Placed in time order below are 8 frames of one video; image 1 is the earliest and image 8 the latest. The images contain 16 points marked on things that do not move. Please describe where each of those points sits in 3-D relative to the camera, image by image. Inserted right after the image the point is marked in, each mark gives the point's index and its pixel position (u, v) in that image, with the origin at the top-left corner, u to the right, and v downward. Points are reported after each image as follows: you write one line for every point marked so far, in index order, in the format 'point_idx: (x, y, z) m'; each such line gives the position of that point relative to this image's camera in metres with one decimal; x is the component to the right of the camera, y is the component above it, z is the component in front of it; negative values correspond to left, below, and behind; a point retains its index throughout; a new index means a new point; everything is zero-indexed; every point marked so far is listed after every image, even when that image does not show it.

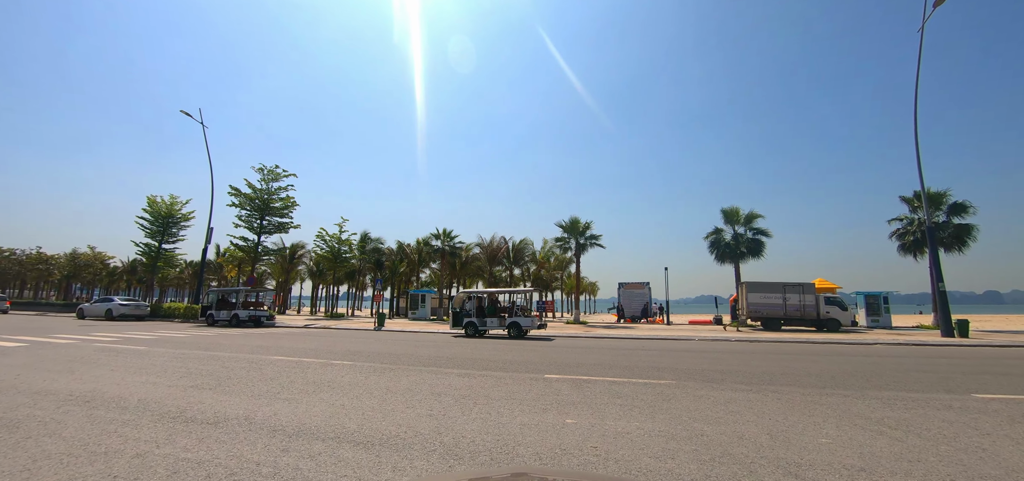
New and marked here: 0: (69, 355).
0: (-12.1, -3.0, +11.5) m
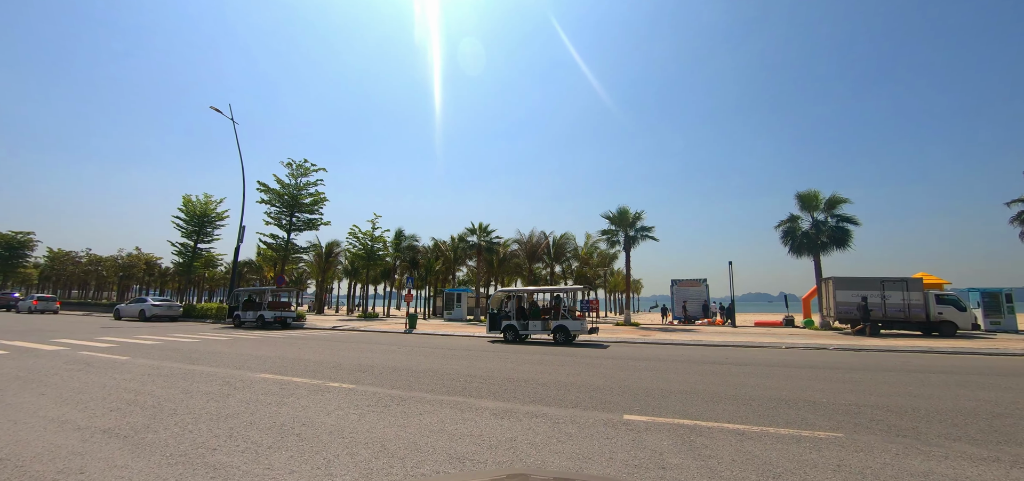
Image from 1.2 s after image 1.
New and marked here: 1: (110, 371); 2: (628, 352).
0: (-10.9, -2.8, +9.6) m
1: (-8.6, -2.7, +8.9) m
2: (+3.9, -3.8, +14.3) m
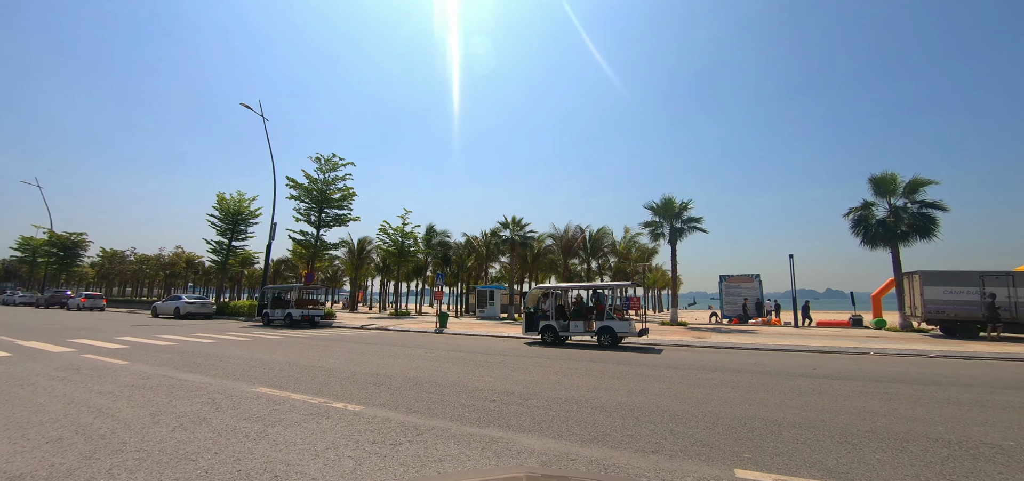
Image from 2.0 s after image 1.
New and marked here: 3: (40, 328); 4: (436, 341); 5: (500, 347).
0: (-10.0, -2.6, +8.7) m
1: (-7.8, -2.6, +7.7) m
2: (+5.1, -3.5, +12.2) m
3: (-17.9, -3.3, +15.9) m
4: (-2.8, -3.7, +15.4) m
5: (-0.4, -3.6, +13.9) m
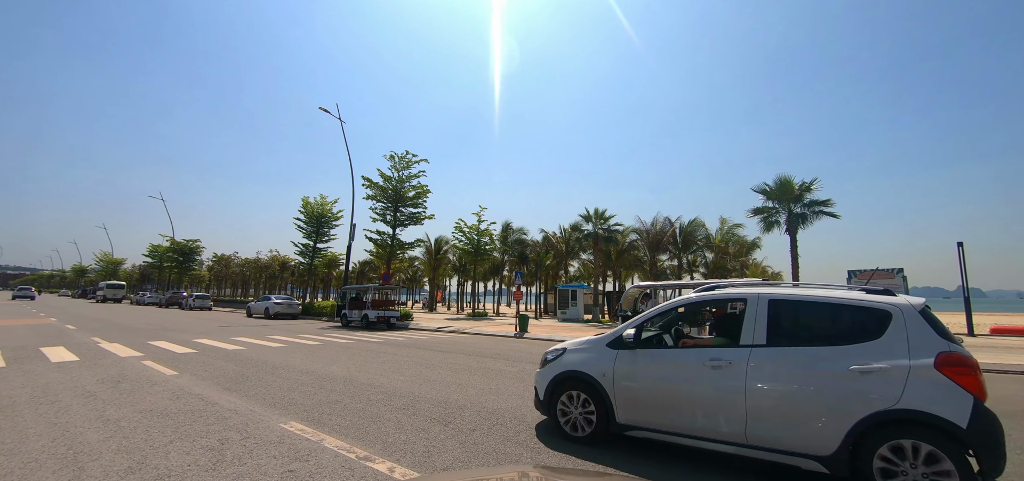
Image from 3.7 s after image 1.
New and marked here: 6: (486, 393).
0: (-8.2, -2.6, +7.8) m
1: (-6.1, -2.4, +6.5) m
2: (+7.4, -3.0, +8.6) m
3: (-14.6, -3.4, +16.3) m
4: (+0.1, -3.5, +13.2) m
5: (+2.2, -3.2, +11.3) m
6: (-0.4, -2.5, +7.0) m
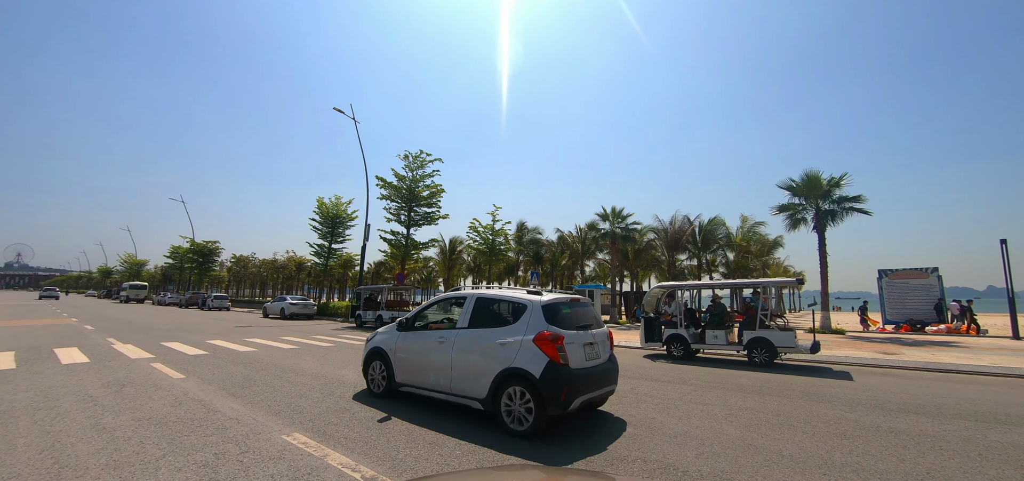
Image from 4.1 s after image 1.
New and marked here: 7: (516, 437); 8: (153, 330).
0: (-7.8, -2.5, +7.6) m
1: (-5.8, -2.4, +6.2) m
2: (+7.8, -2.9, +7.9) m
3: (-14.0, -3.4, +16.3) m
4: (+0.7, -3.4, +12.7) m
5: (+2.7, -3.2, +10.7) m
6: (-0.1, -2.5, +6.5) m
7: (+0.1, -2.3, +4.9) m
8: (-13.7, -3.4, +16.0) m
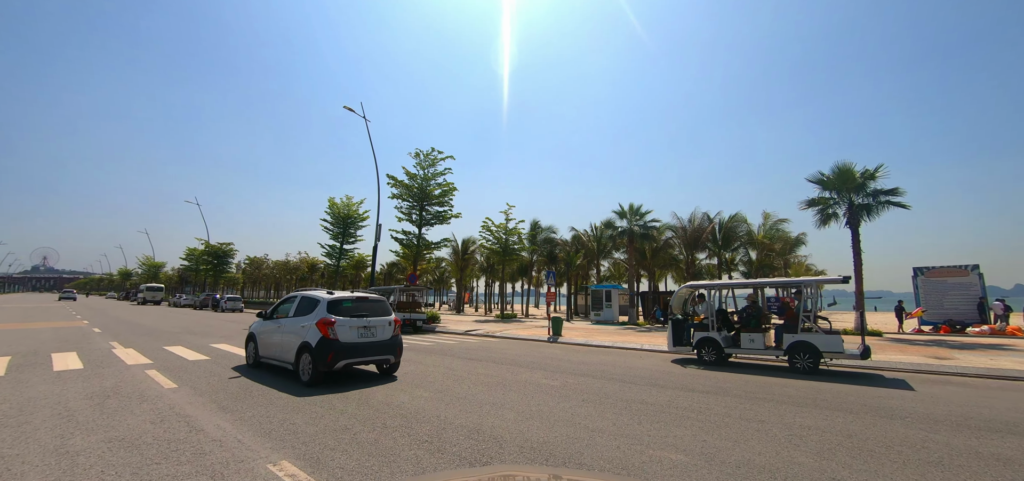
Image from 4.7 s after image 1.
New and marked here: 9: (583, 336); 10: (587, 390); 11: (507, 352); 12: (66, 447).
0: (-7.5, -2.5, +7.0) m
1: (-5.5, -2.4, +5.6) m
2: (+8.1, -2.8, +6.8) m
3: (-13.4, -3.5, +15.9) m
4: (+1.2, -3.3, +11.9) m
5: (+3.1, -3.1, +9.8) m
6: (+0.2, -2.4, +5.7) m
7: (+0.3, -2.2, +4.1) m
8: (-13.1, -3.5, +15.6) m
9: (+3.3, -4.5, +19.5) m
10: (+1.4, -2.7, +7.7) m
11: (-0.2, -3.5, +13.1) m
12: (-4.8, -2.2, +4.6) m
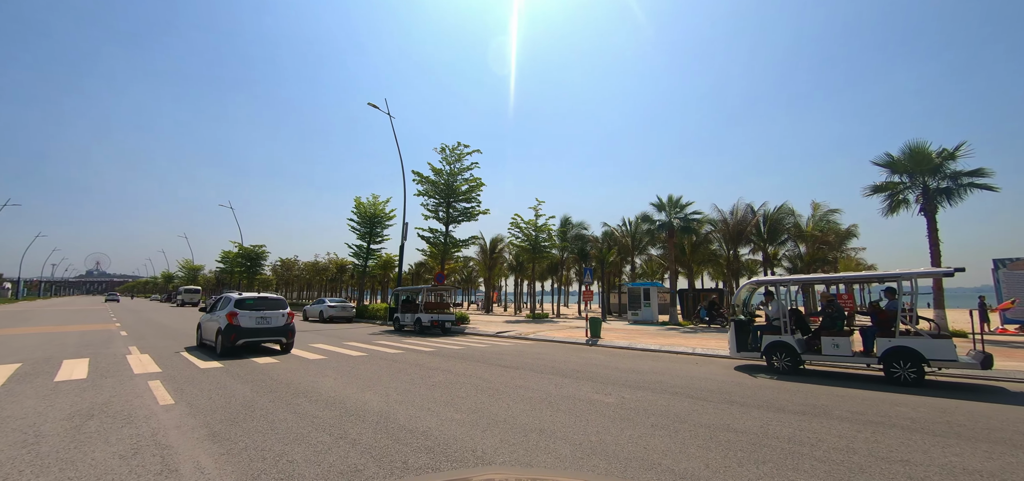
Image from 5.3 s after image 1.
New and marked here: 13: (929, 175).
0: (-6.8, -2.4, +6.2) m
1: (-4.9, -2.3, +4.6) m
2: (+8.8, -2.5, +5.0) m
3: (-12.1, -3.5, +15.4) m
4: (+2.2, -3.1, +10.5) m
5: (+4.0, -2.8, +8.3) m
6: (+0.8, -2.2, +4.4) m
7: (+0.8, -2.0, +2.8) m
8: (-11.9, -3.5, +15.1) m
9: (+4.8, -4.2, +17.9) m
10: (+2.1, -2.5, +6.3) m
11: (+0.9, -3.3, +11.8) m
12: (-4.3, -2.2, +3.6) m
13: (+19.6, +3.1, +19.6) m
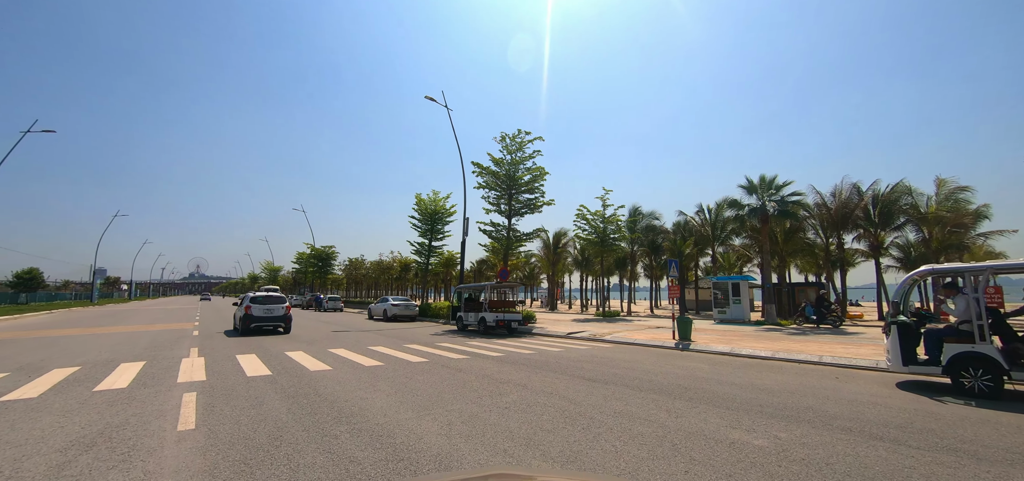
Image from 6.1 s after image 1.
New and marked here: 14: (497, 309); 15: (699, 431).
0: (-5.5, -2.3, +5.2) m
1: (-3.9, -2.1, +3.4) m
2: (+9.7, -1.9, +1.9) m
3: (-9.5, -3.4, +15.1) m
4: (+3.9, -2.7, +8.2) m
5: (+5.4, -2.4, +5.8) m
6: (+1.7, -1.9, +2.4) m
7: (+1.5, -1.8, +0.8) m
8: (-9.3, -3.4, +14.7) m
9: (+7.6, -3.7, +15.3) m
10: (+3.2, -2.2, +4.1) m
11: (+2.8, -2.9, +9.7) m
12: (-3.5, -2.0, +2.3) m
13: (+22.3, +4.0, +14.8) m
14: (-0.7, -3.1, +19.3) m
15: (+2.2, -2.3, +5.0) m
